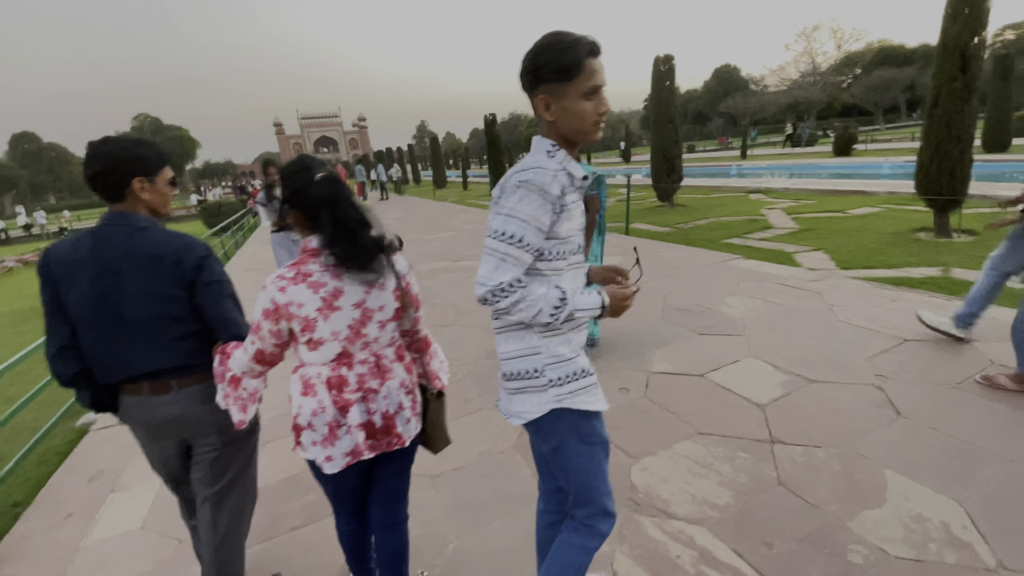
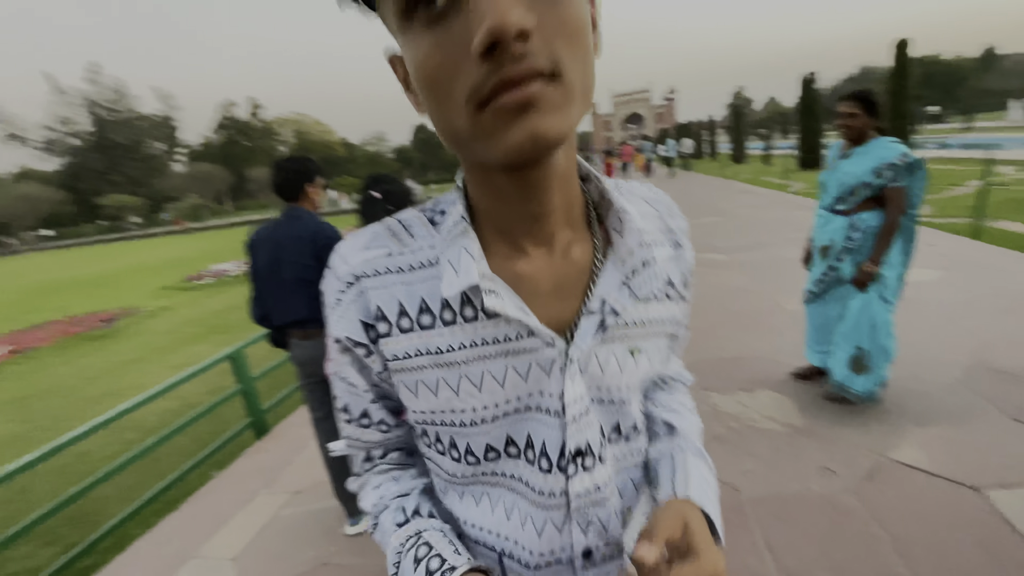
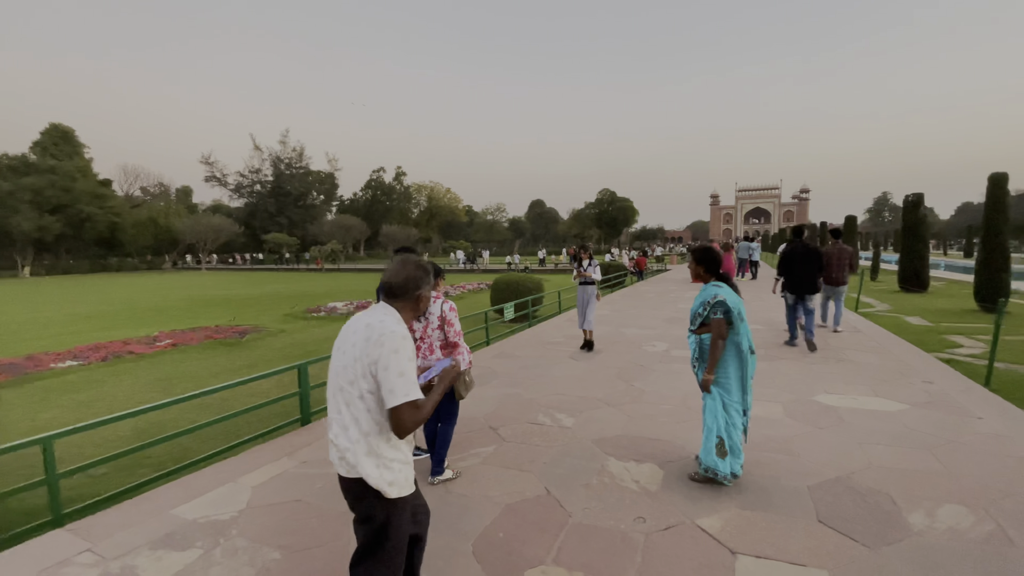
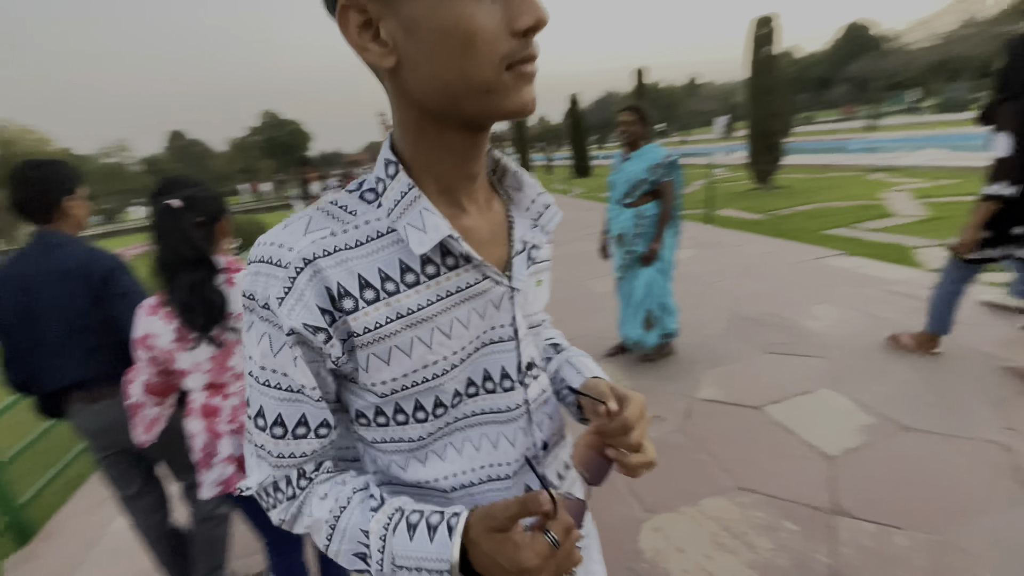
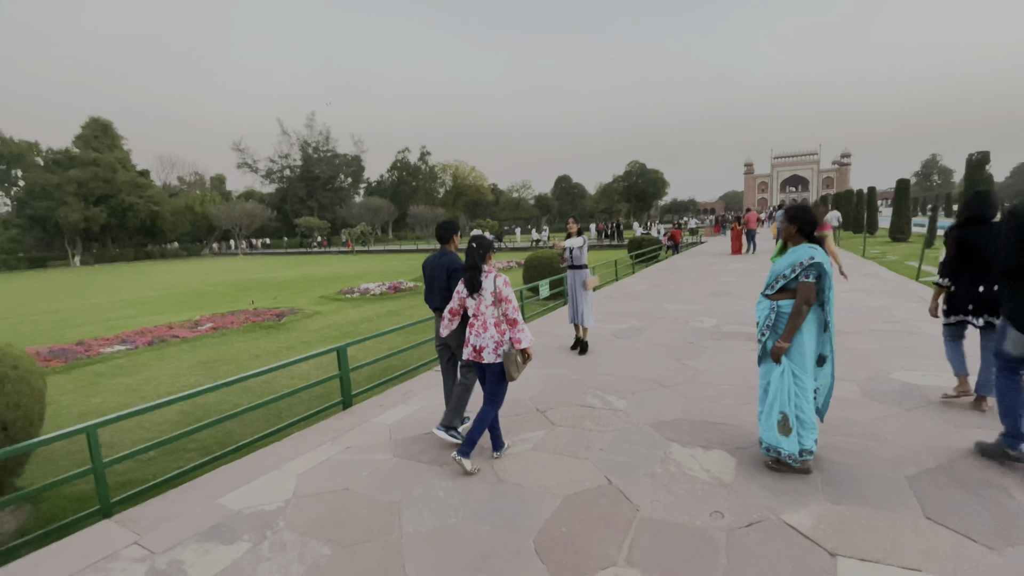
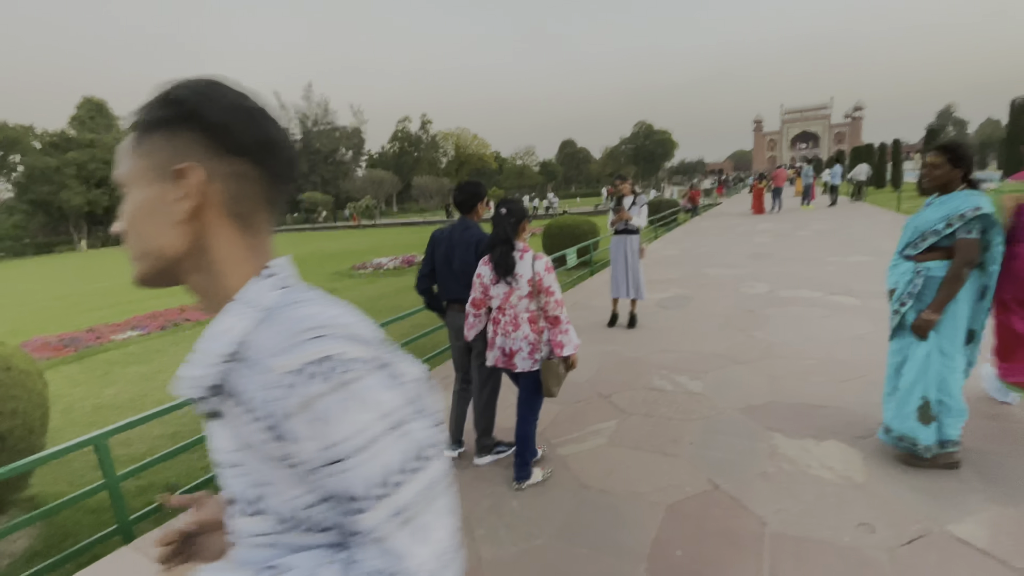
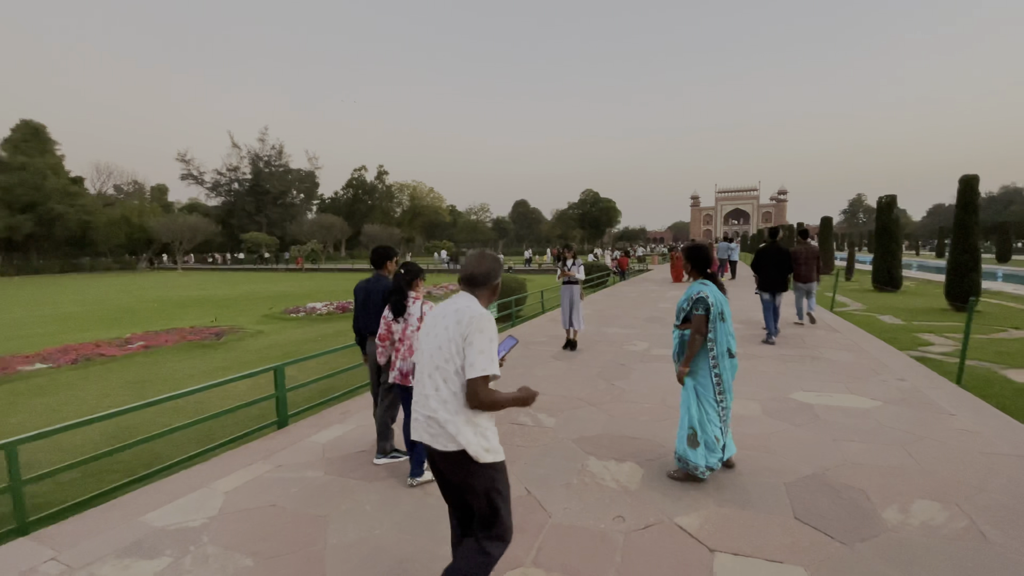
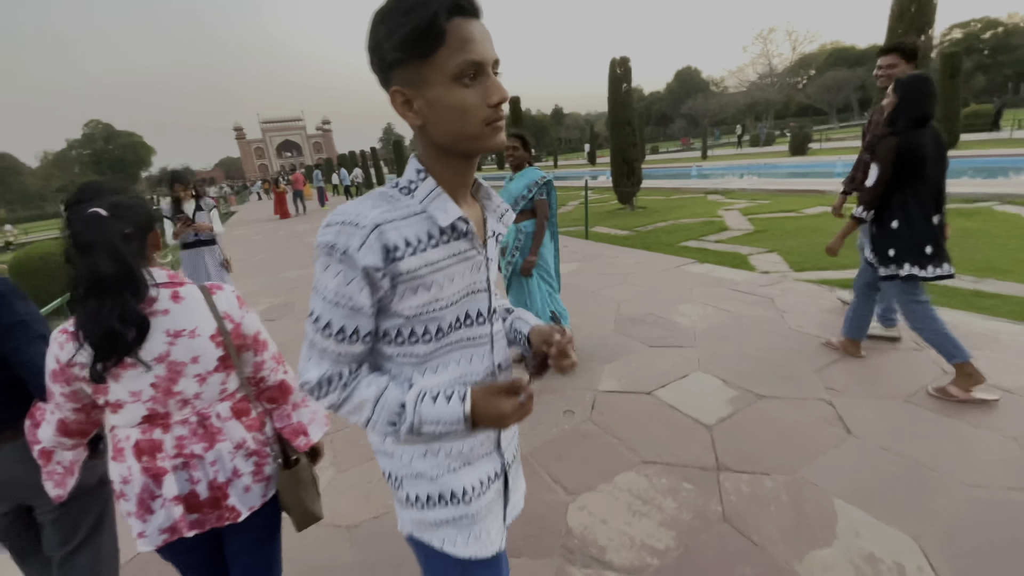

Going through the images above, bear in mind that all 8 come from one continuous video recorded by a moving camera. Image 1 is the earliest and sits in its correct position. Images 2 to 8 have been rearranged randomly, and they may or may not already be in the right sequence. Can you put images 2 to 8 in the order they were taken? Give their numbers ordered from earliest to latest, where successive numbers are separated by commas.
8, 4, 2, 6, 5, 3, 7
